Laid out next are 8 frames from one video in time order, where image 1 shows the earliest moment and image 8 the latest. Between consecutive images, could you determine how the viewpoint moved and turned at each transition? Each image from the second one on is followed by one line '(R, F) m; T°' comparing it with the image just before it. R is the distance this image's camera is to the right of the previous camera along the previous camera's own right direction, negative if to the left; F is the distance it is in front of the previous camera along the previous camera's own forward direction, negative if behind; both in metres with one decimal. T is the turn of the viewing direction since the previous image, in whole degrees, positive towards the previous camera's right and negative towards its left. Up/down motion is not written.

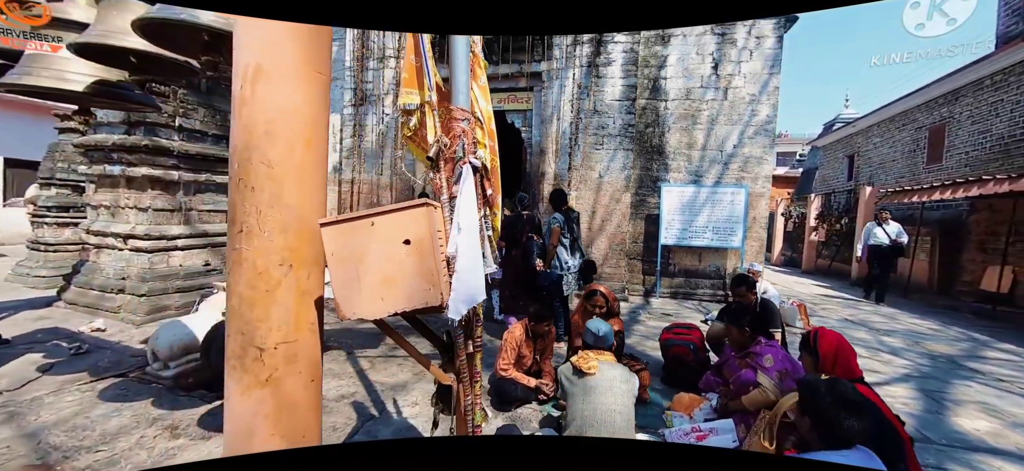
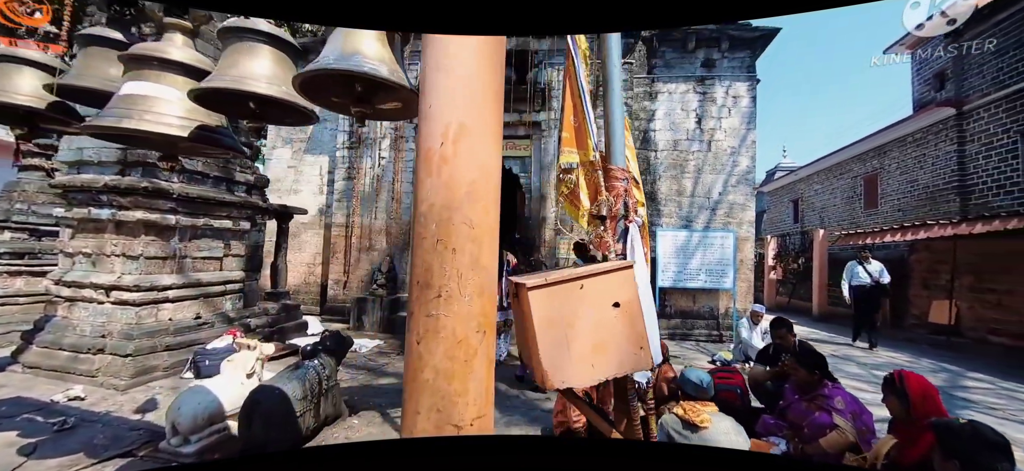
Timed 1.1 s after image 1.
(-0.8, +0.1) m; +6°
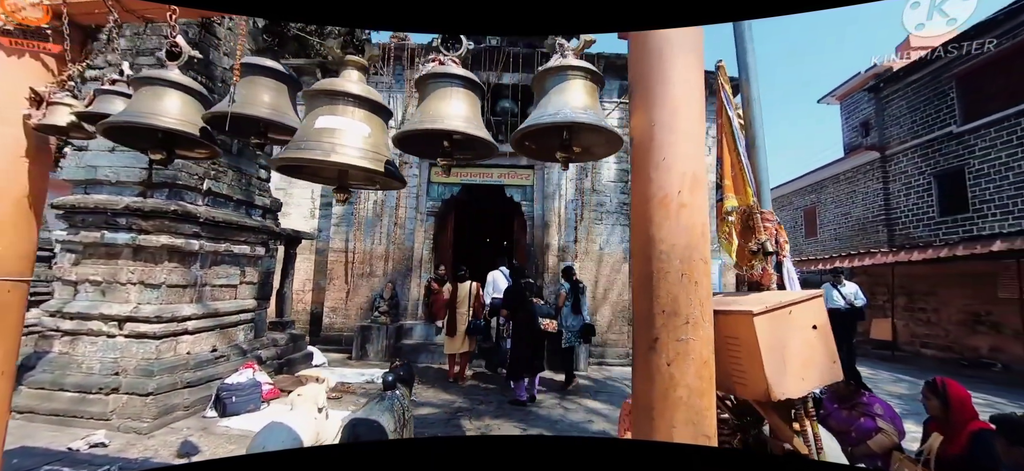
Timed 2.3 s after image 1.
(-1.0, -0.1) m; +7°
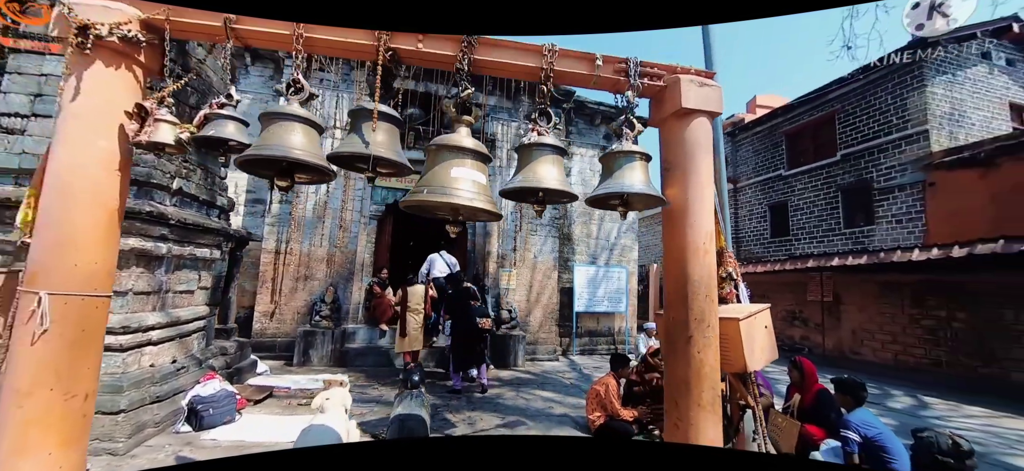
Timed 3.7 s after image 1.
(-1.1, -0.4) m; +15°
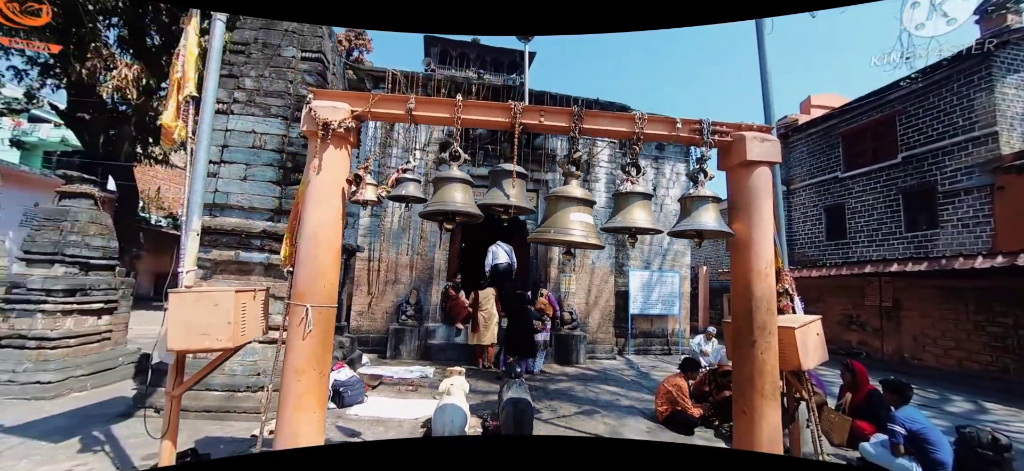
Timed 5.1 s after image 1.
(-0.5, -0.8) m; -5°
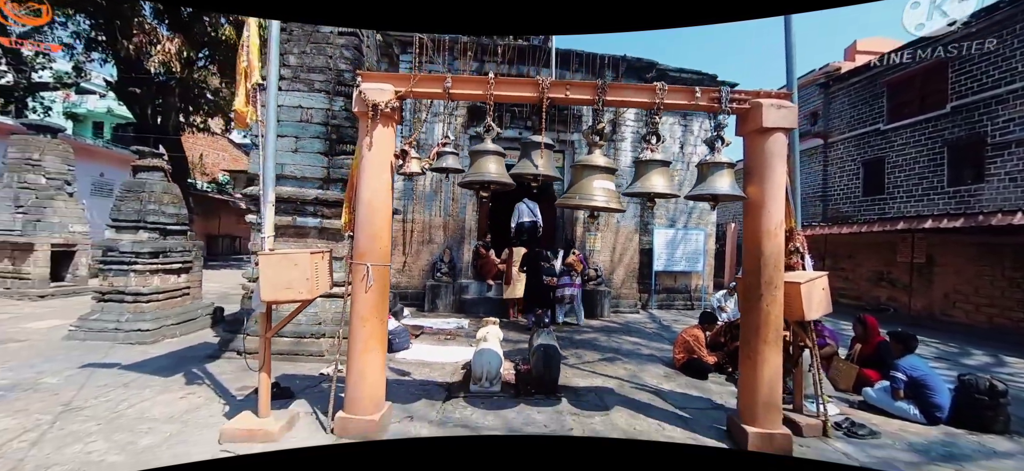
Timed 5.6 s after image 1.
(0.0, -0.4) m; -4°
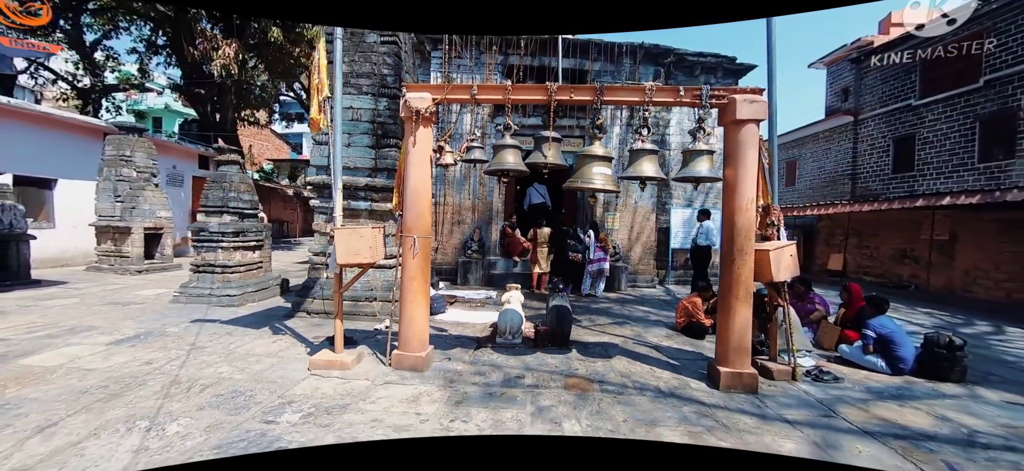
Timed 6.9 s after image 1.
(+0.1, -0.8) m; -4°
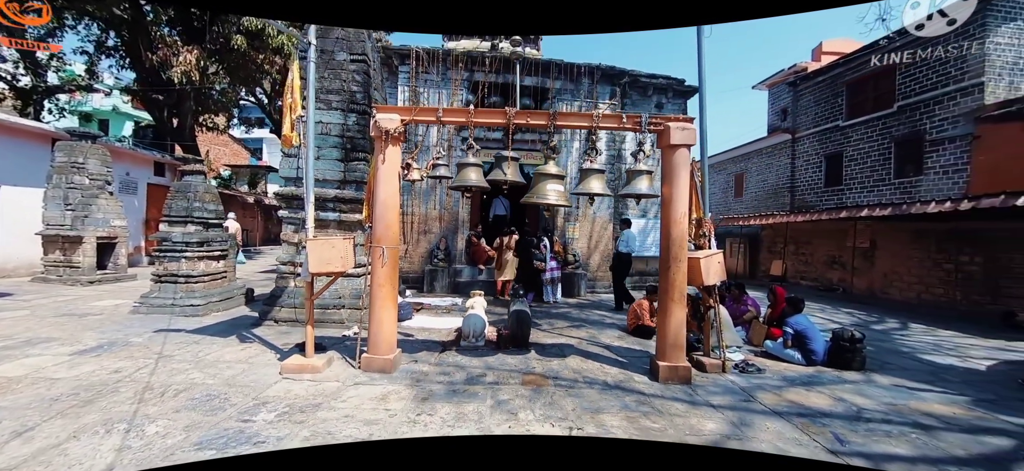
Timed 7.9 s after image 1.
(+0.1, -0.4) m; +4°
